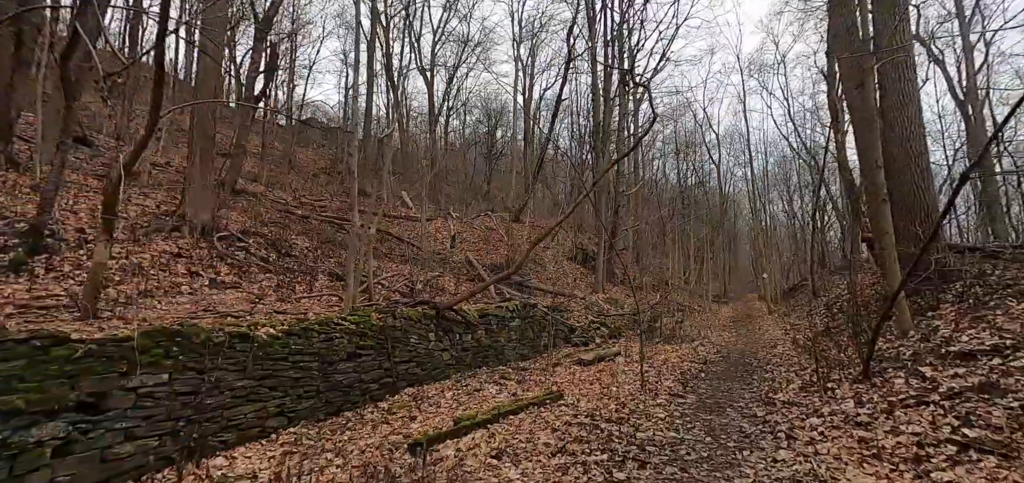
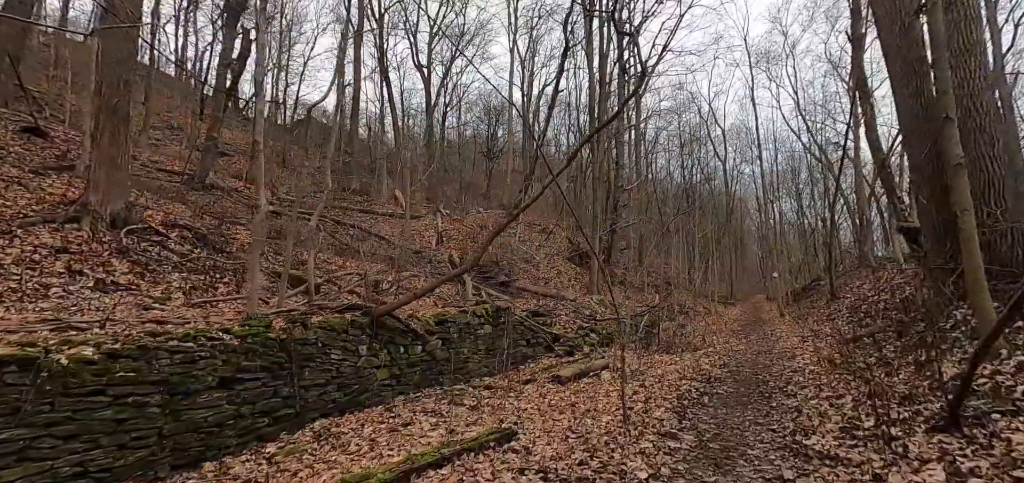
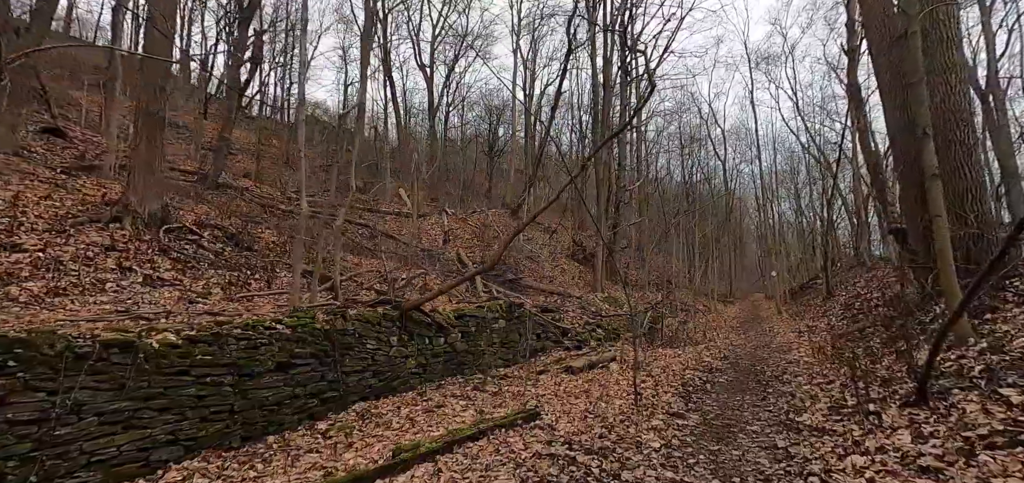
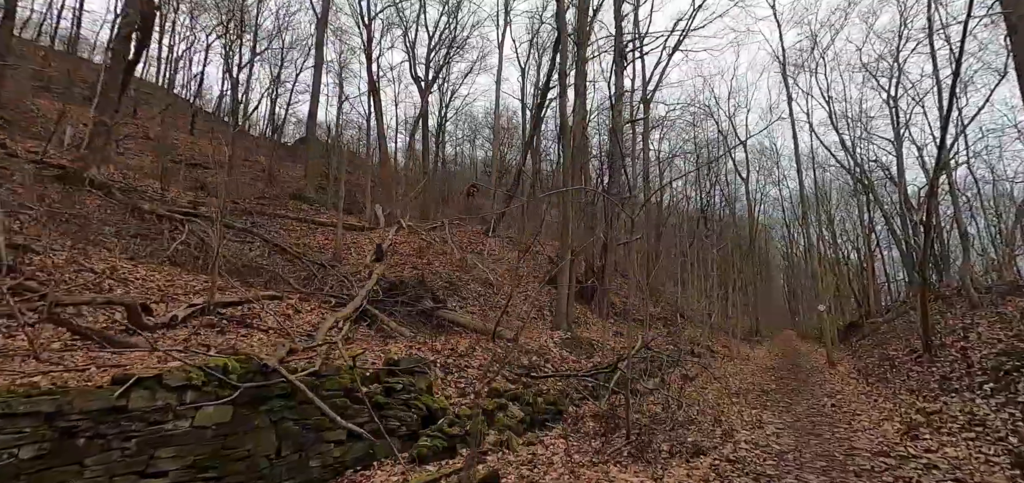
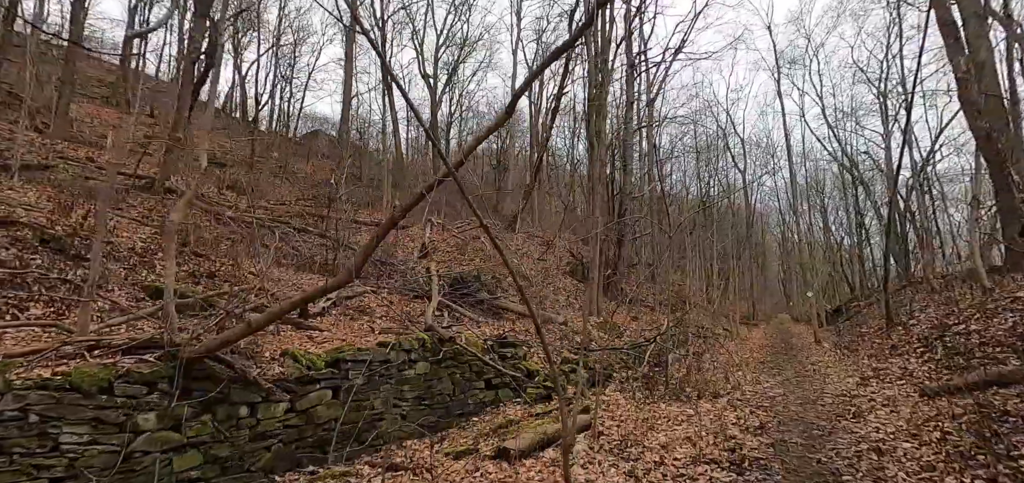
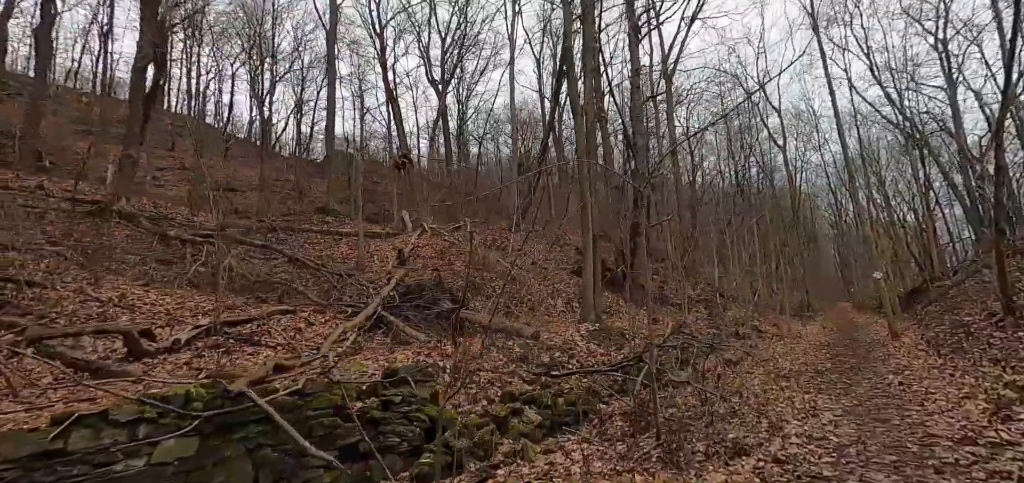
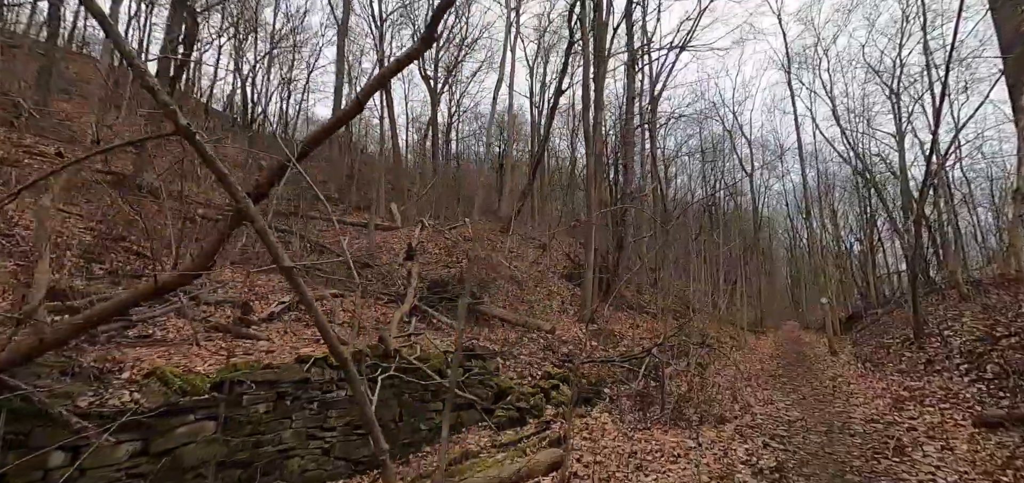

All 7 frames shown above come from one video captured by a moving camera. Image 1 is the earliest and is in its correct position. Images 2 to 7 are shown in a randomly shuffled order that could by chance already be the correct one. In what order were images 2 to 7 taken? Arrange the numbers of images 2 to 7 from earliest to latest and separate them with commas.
3, 2, 5, 7, 4, 6
